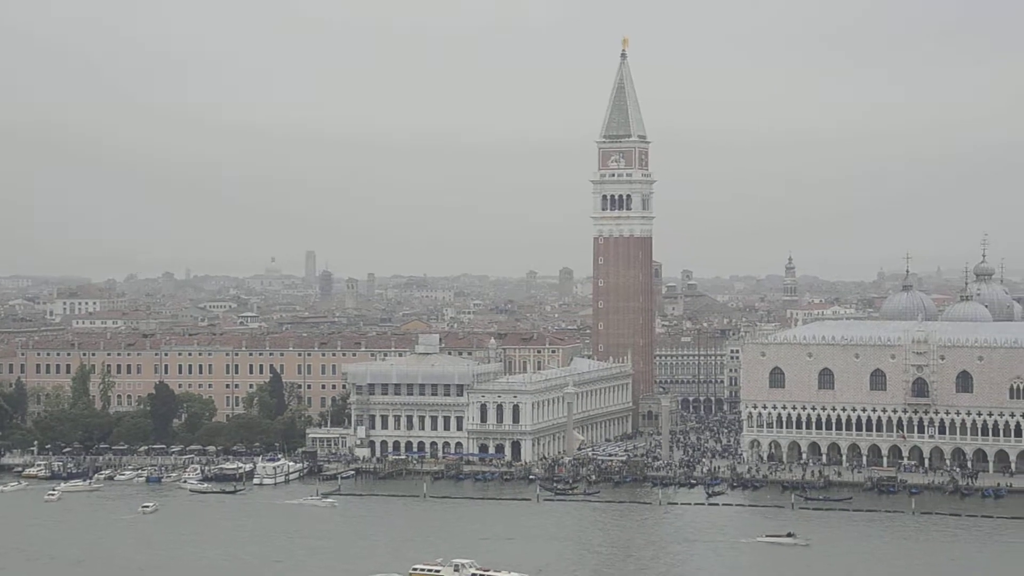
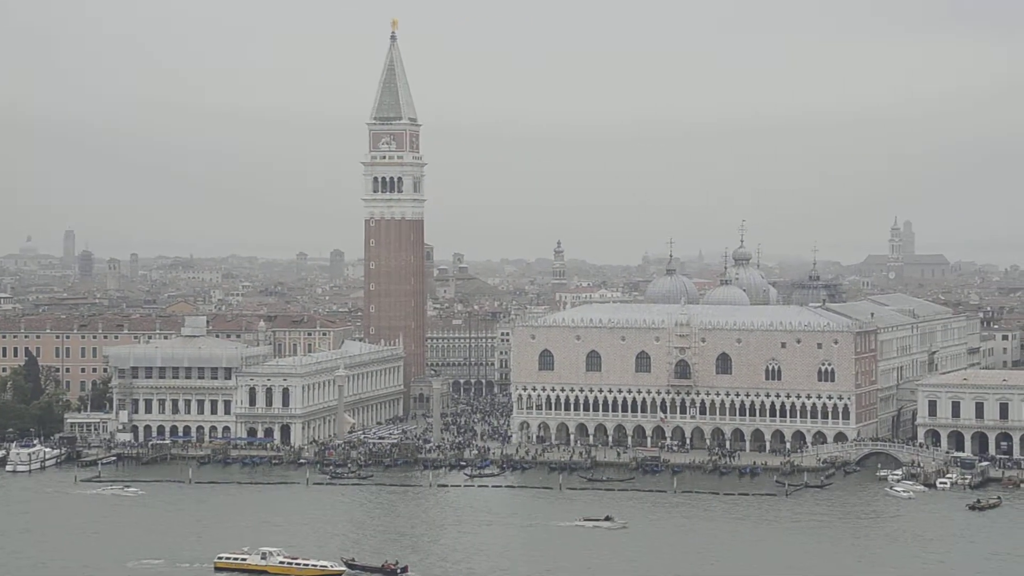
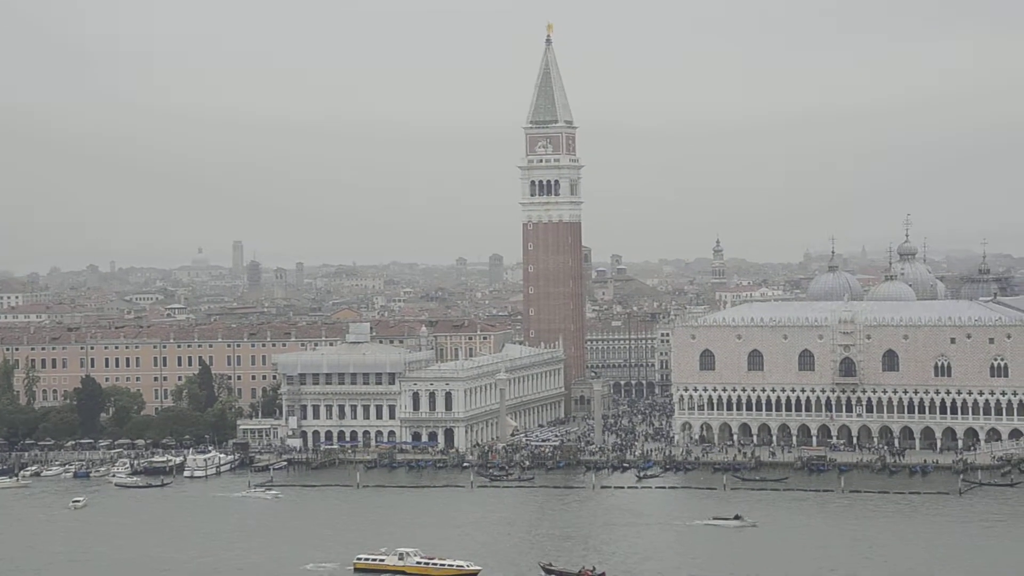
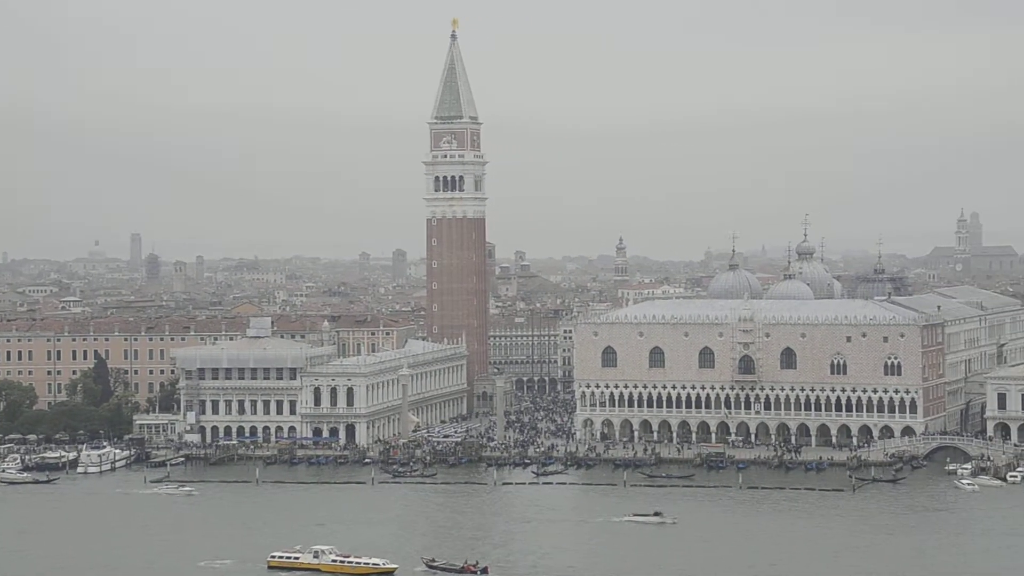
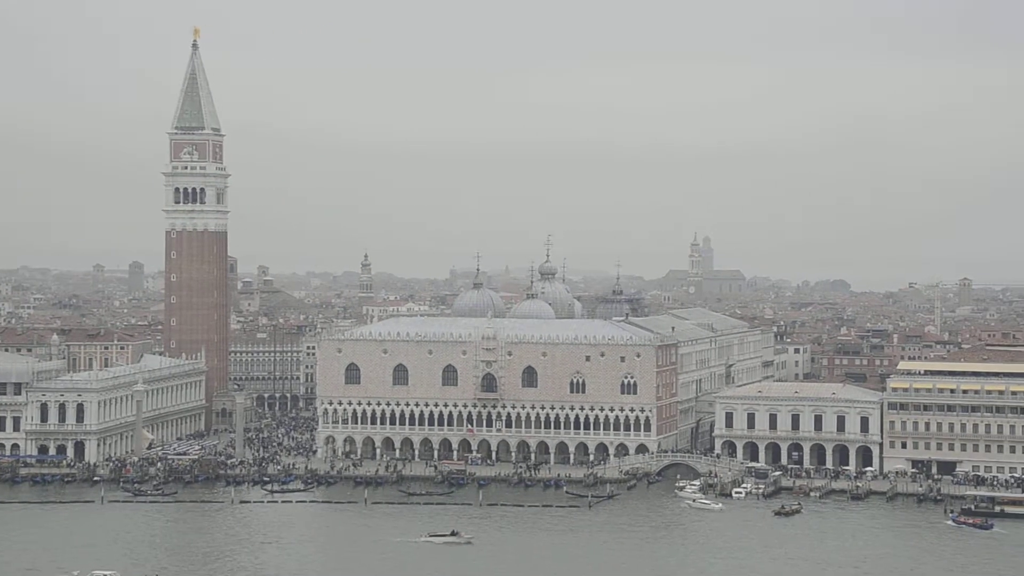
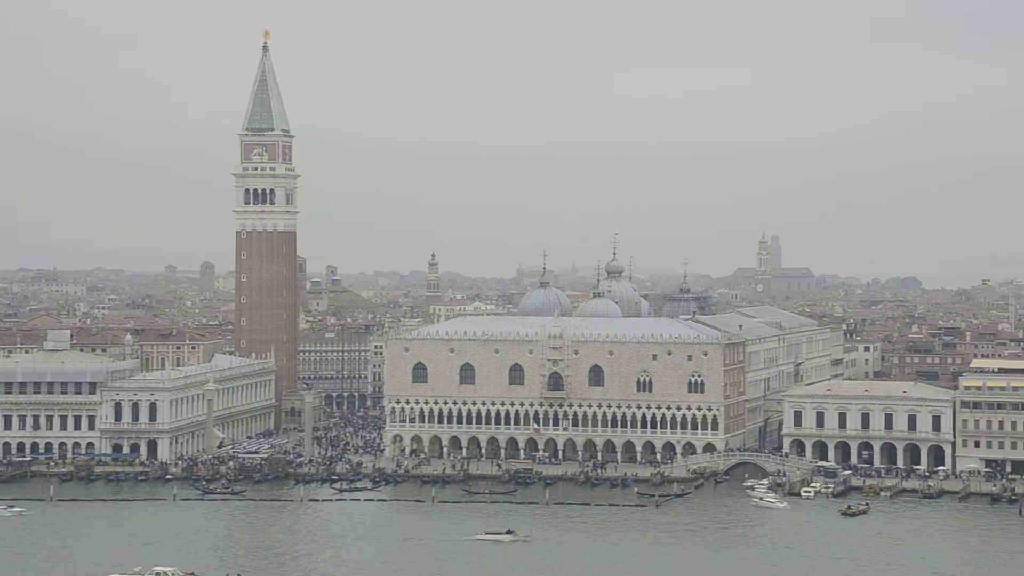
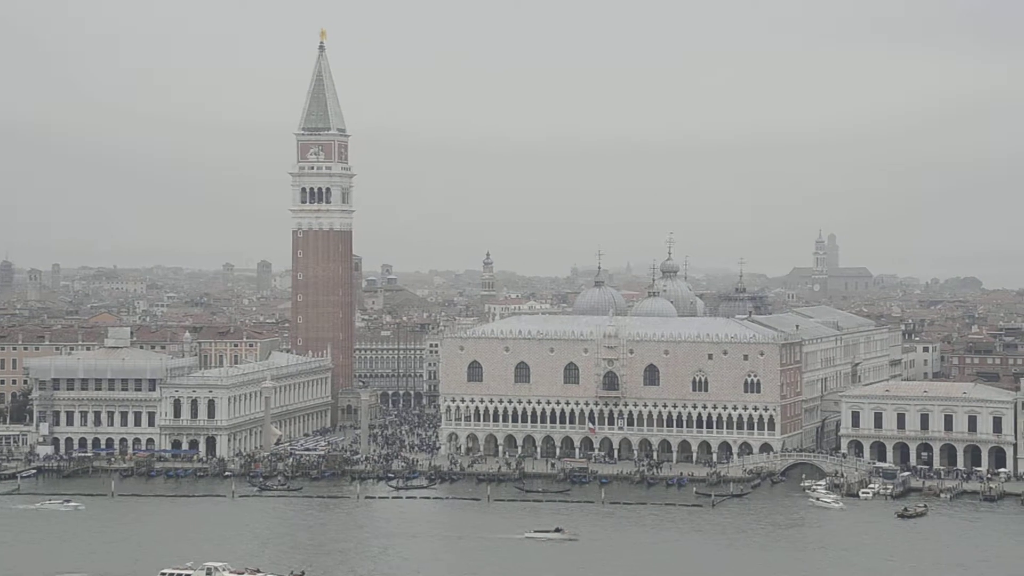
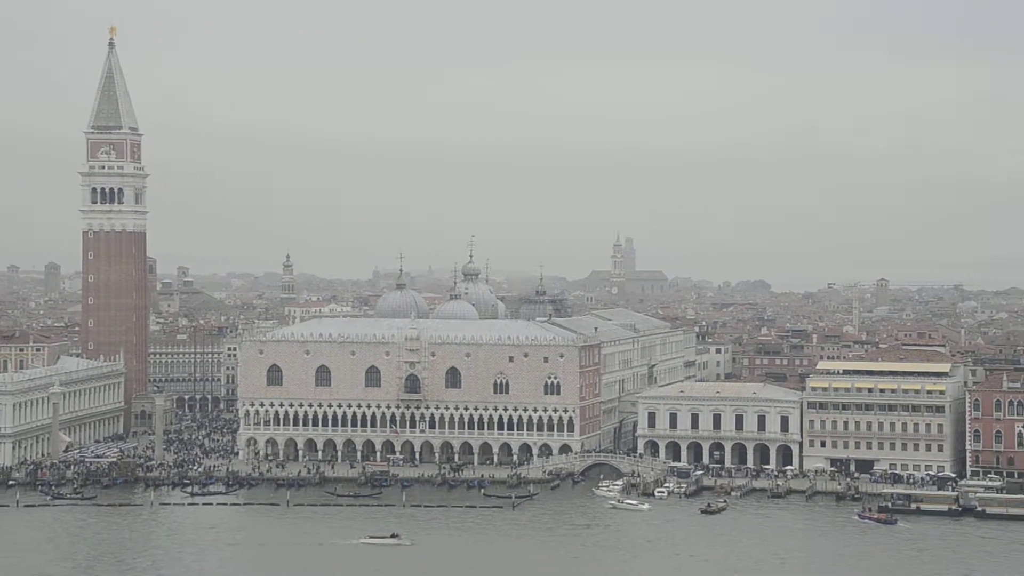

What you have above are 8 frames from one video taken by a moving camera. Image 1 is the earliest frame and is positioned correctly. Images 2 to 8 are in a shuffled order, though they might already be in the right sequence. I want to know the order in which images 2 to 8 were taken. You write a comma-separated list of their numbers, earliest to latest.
3, 4, 2, 7, 6, 5, 8
